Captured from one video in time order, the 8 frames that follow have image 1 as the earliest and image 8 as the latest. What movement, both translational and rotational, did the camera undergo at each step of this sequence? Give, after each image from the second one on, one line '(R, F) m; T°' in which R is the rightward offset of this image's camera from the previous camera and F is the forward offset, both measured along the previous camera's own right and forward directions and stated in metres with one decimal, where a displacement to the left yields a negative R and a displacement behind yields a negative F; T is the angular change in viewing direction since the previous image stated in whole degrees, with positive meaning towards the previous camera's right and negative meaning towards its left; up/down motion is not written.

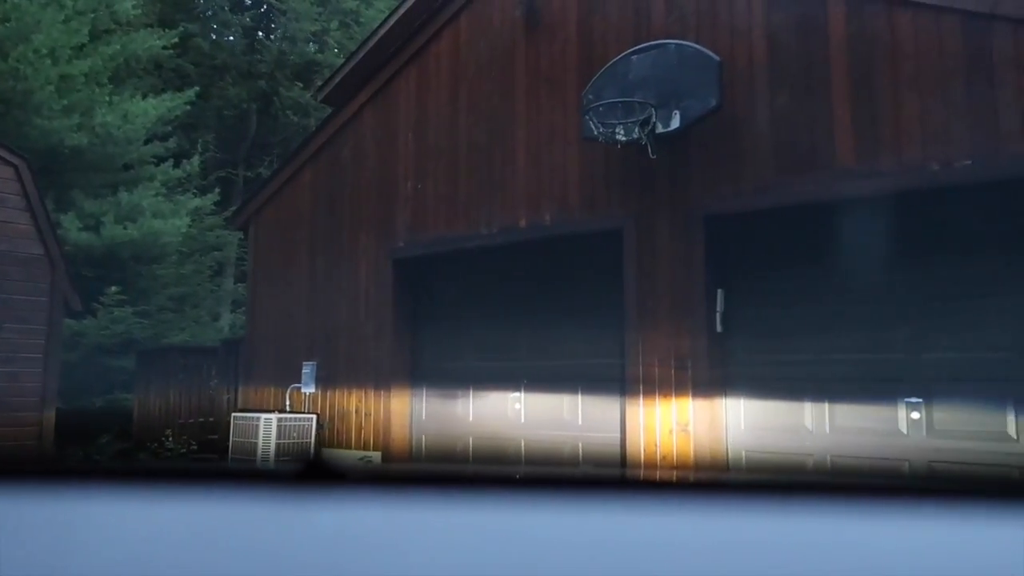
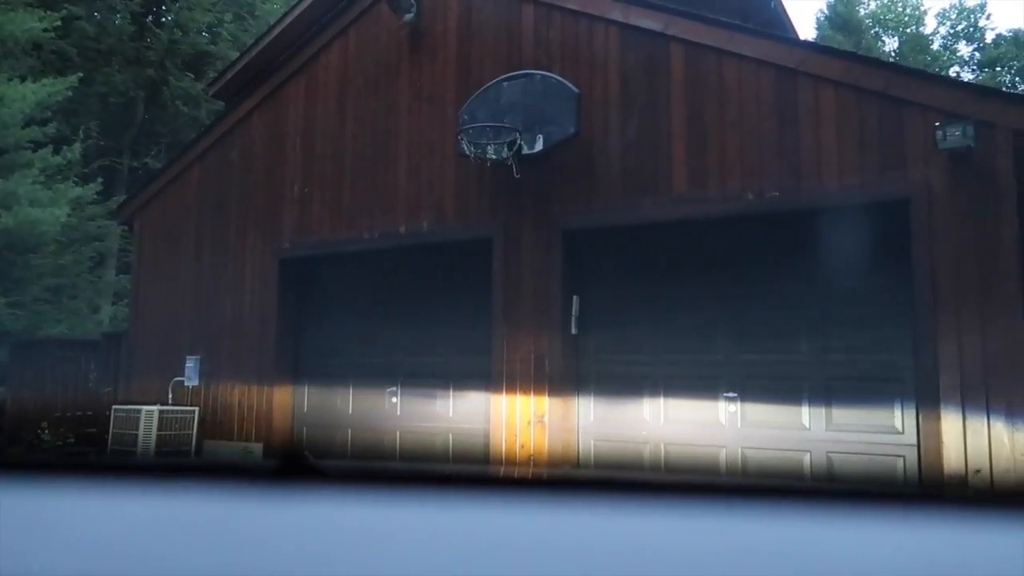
(+0.2, -0.6) m; +7°
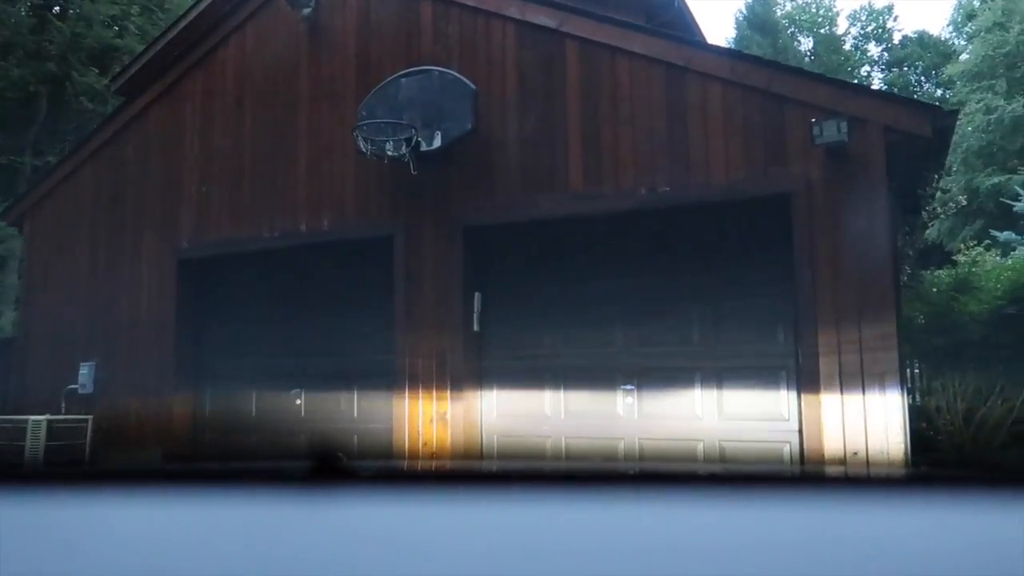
(+0.3, 0.0) m; +5°
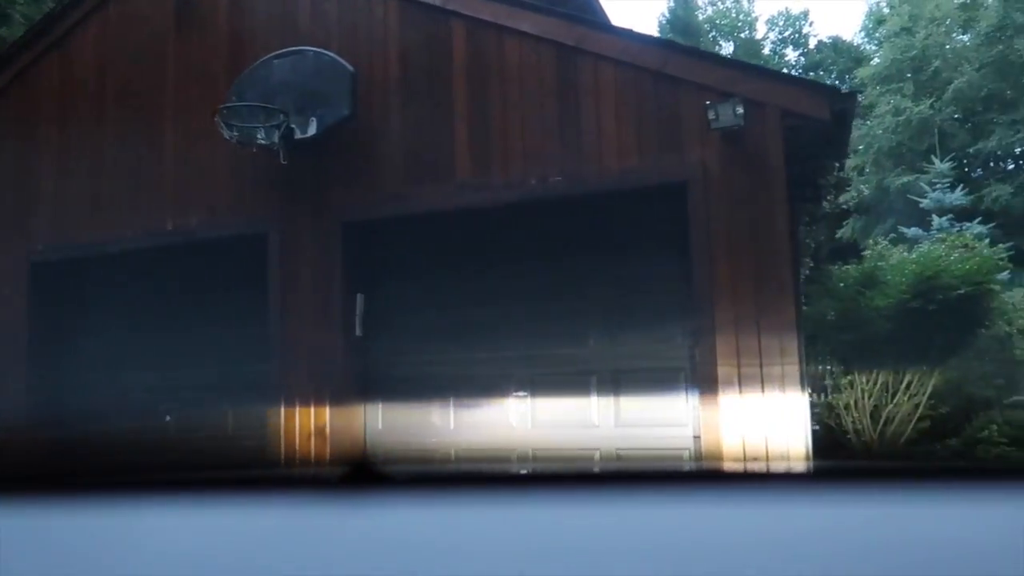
(+0.3, +0.5) m; +5°
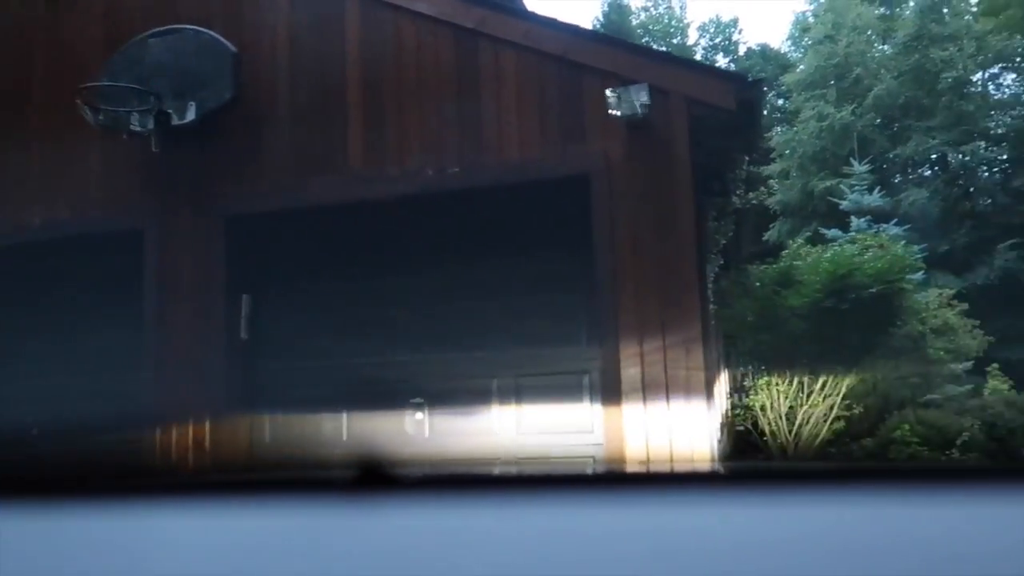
(+0.3, +0.3) m; +4°
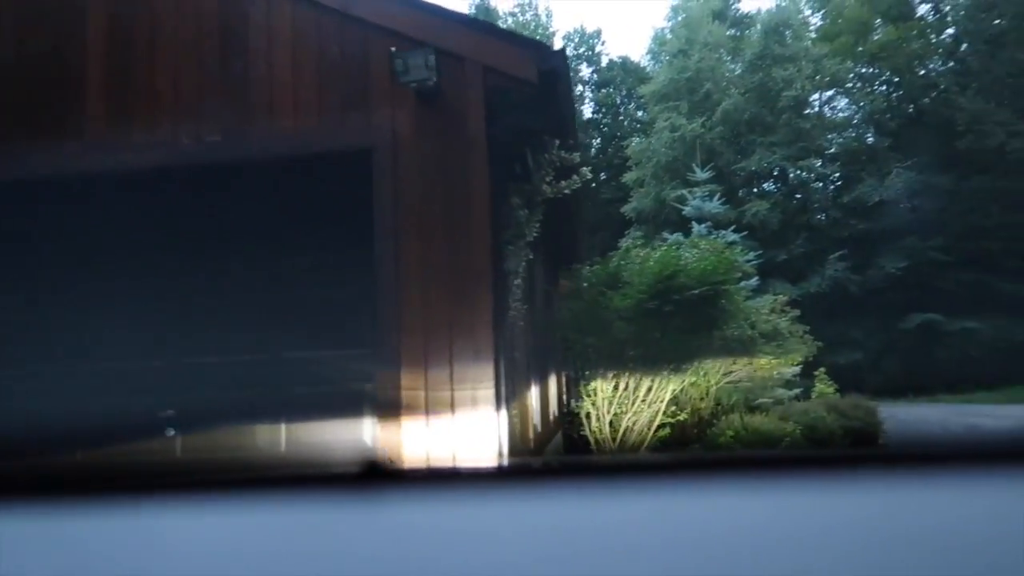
(-0.3, +0.4) m; +12°
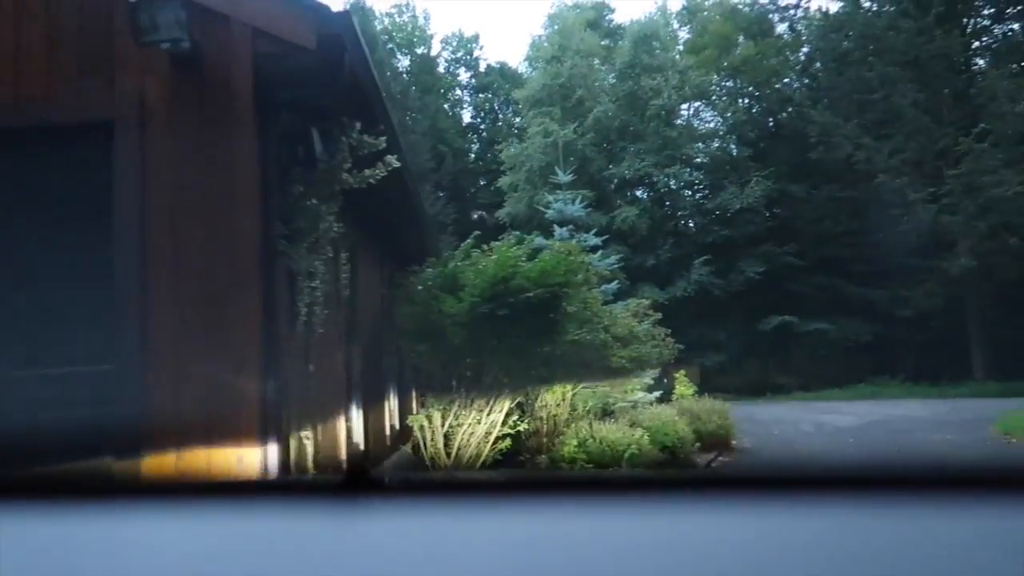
(+0.1, +0.1) m; +8°
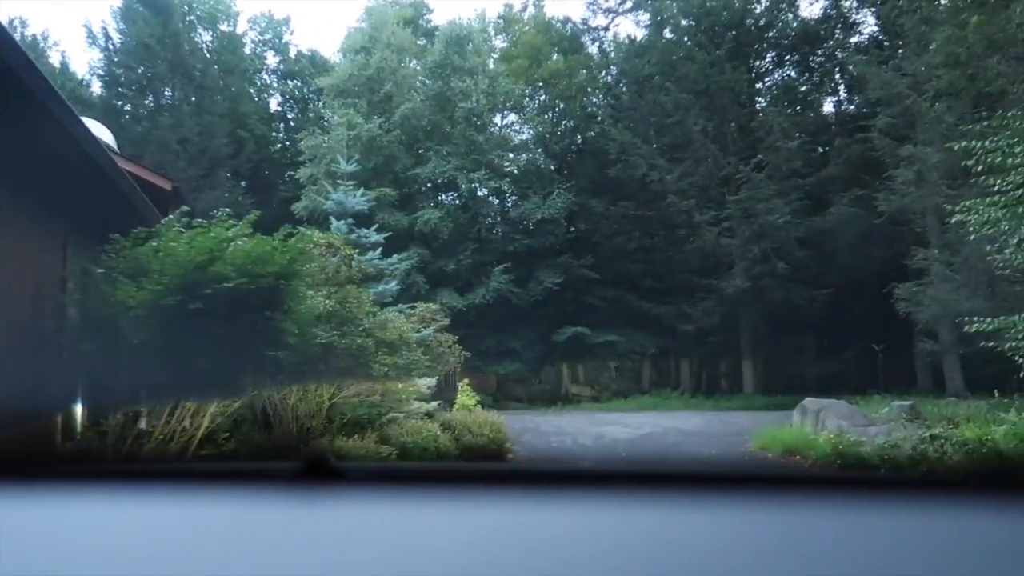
(+0.2, +0.2) m; +14°
